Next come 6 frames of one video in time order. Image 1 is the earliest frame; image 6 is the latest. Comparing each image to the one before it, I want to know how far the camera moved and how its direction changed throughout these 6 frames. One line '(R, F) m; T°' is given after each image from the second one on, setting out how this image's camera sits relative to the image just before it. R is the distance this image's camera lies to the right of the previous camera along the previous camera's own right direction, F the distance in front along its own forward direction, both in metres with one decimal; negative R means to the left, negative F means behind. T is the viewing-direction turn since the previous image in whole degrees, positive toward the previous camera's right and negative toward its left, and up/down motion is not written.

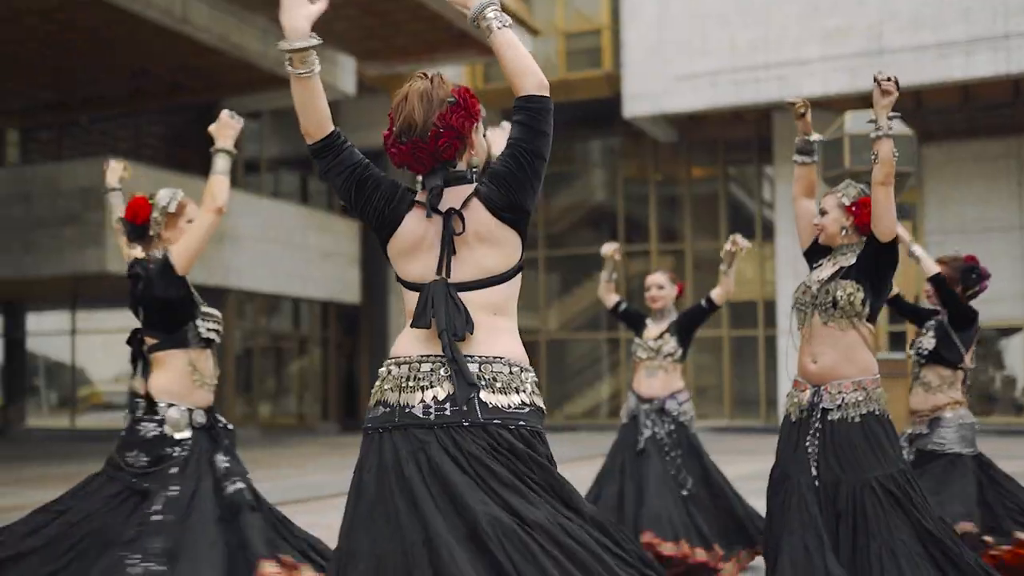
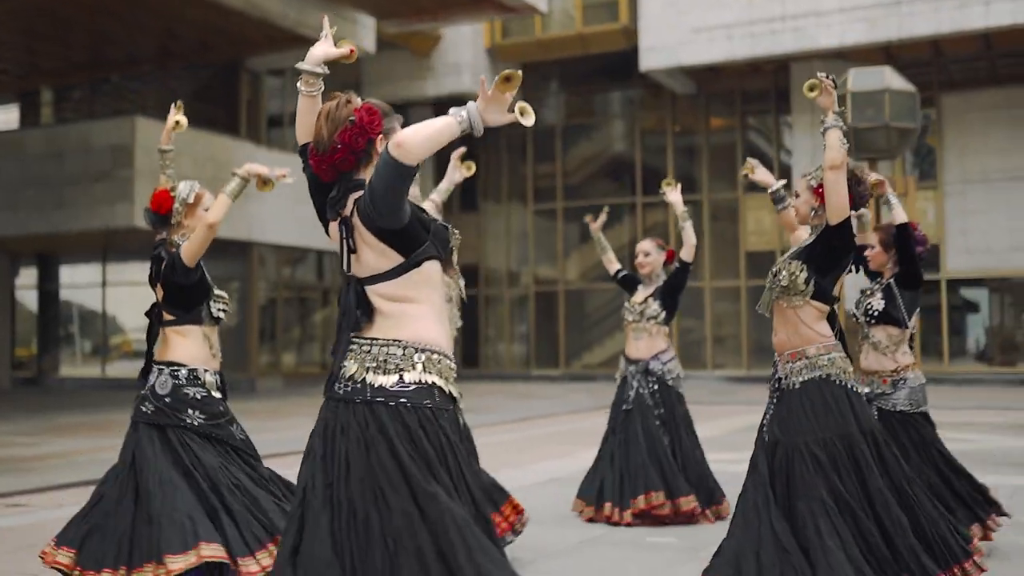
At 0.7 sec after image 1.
(+0.2, -0.5) m; -1°
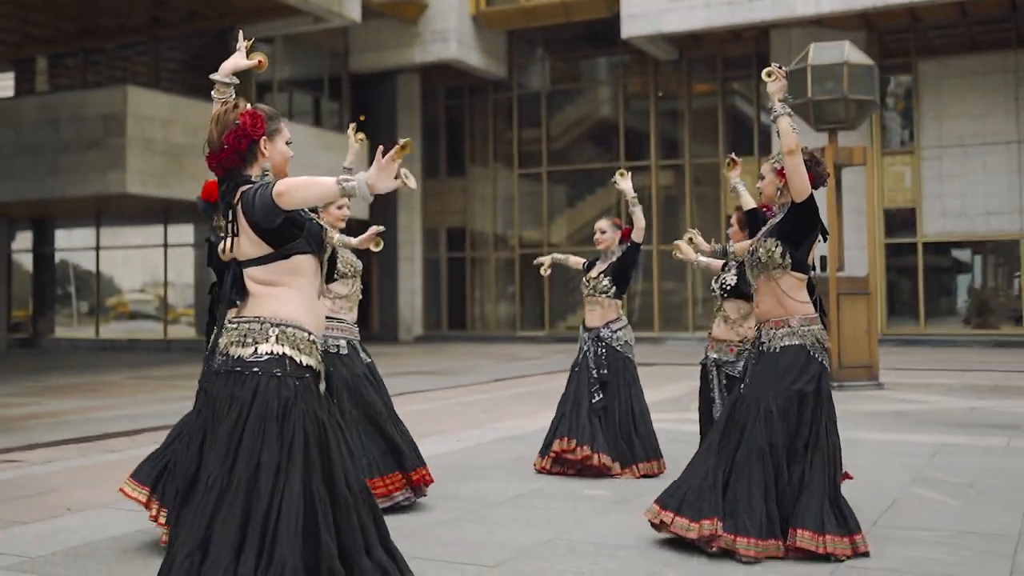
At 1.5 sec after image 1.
(+0.3, -0.6) m; 0°
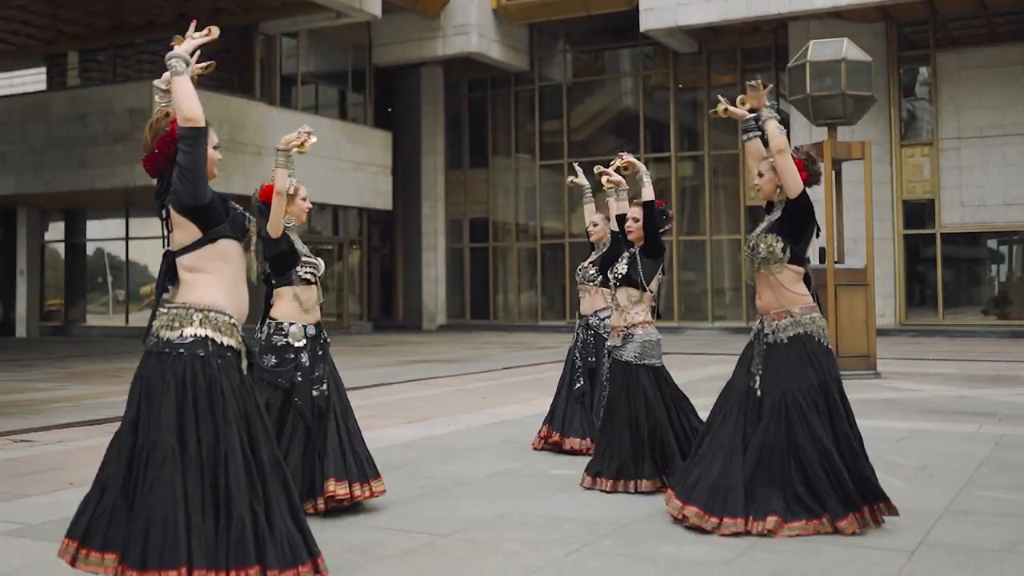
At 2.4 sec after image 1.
(+0.4, -0.4) m; -2°
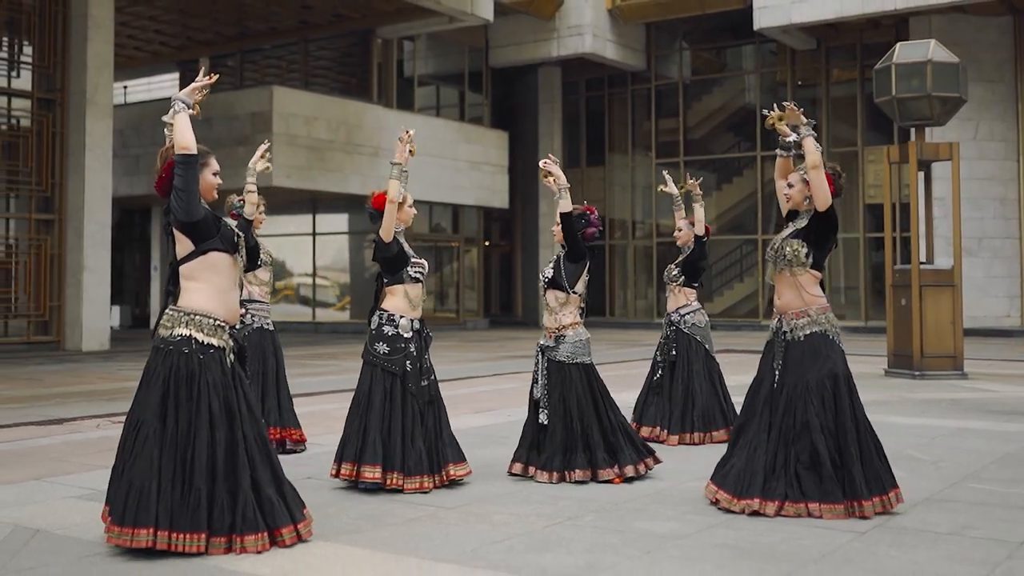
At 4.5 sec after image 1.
(+0.8, -0.4) m; -8°
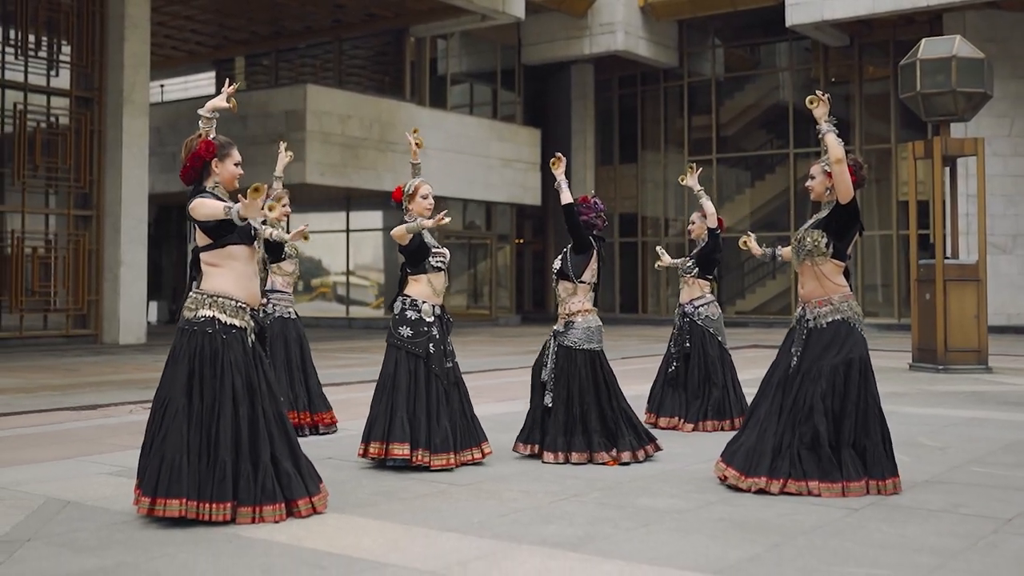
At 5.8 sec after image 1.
(+0.2, -0.2) m; -2°
